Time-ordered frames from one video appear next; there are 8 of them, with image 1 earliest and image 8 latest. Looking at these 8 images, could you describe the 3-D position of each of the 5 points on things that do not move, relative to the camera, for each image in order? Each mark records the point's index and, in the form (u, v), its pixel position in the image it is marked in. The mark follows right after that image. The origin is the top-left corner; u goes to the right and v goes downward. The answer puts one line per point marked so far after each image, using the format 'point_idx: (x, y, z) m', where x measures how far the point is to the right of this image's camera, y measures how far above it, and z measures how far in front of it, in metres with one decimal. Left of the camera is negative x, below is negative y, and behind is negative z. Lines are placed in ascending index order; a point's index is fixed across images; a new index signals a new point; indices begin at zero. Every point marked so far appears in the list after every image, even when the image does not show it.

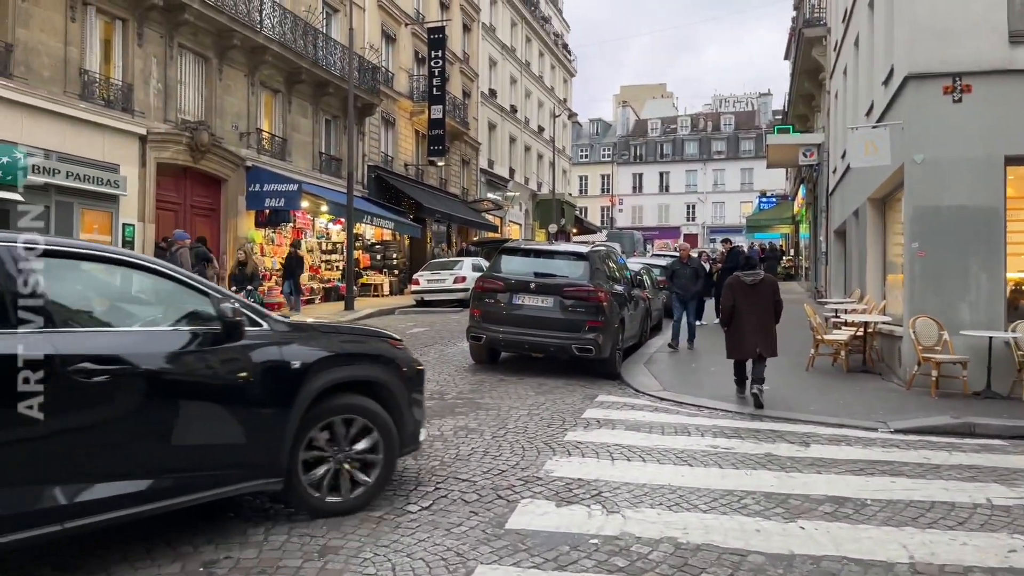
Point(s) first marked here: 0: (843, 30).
0: (+6.8, +5.2, +15.9) m
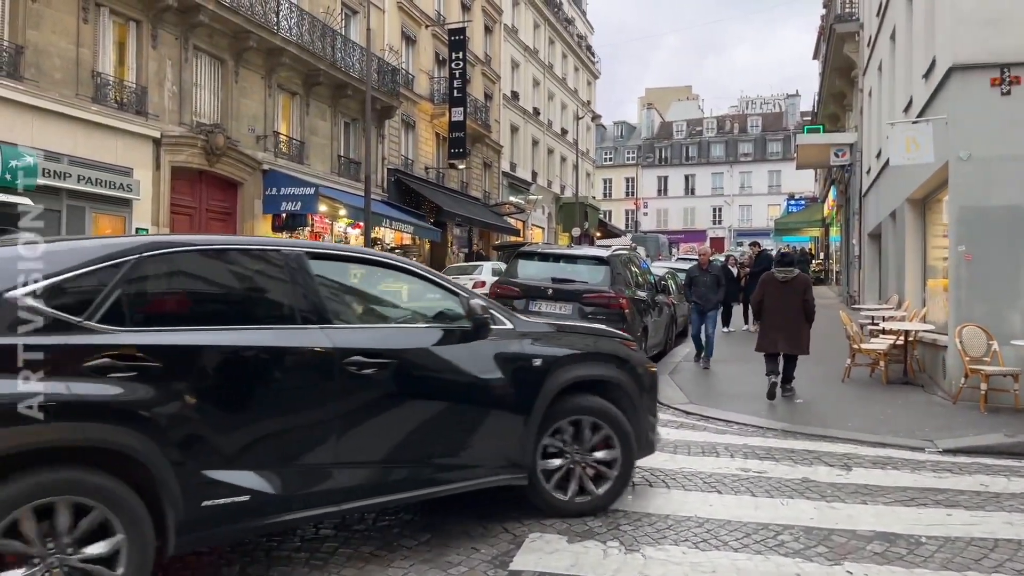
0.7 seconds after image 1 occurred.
0: (+7.1, +5.1, +15.2) m
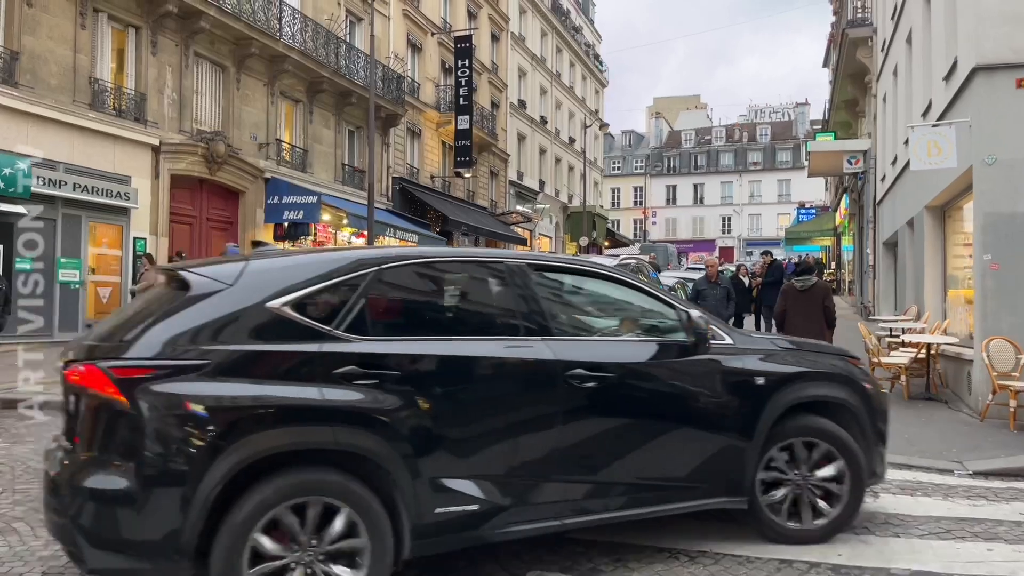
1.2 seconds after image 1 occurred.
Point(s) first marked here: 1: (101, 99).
0: (+7.2, +4.9, +14.9) m
1: (-7.5, +3.4, +14.2) m
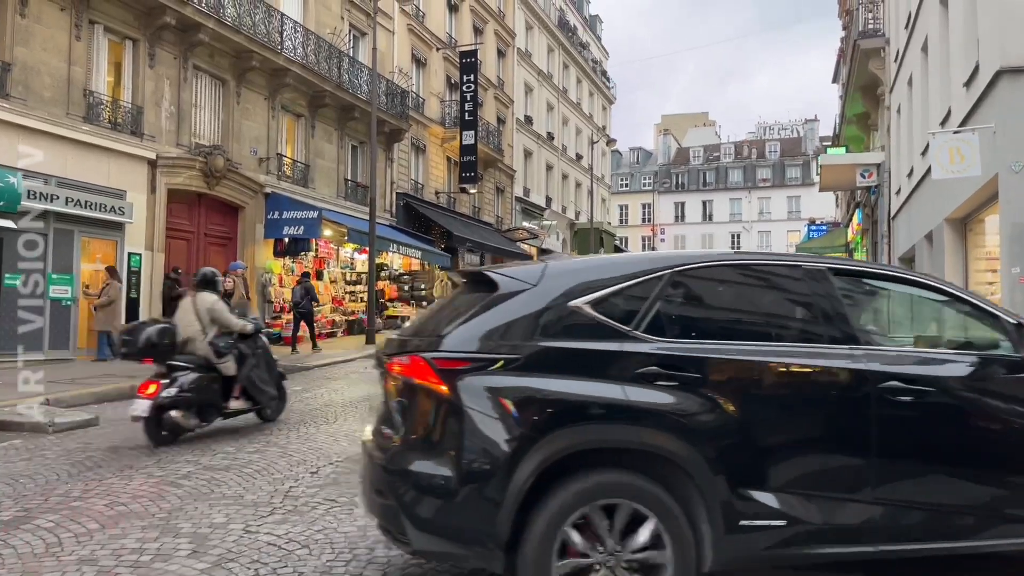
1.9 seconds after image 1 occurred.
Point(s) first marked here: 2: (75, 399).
0: (+7.3, +4.6, +14.5) m
1: (-7.4, +3.1, +13.9) m
2: (-5.2, -1.3, +9.3) m
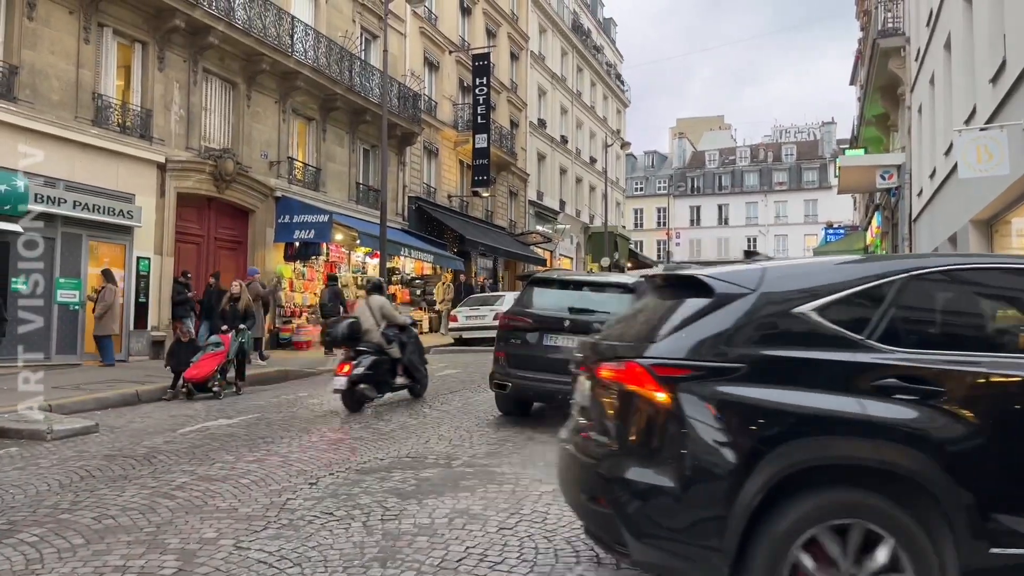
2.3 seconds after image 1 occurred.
0: (+7.5, +4.5, +14.1) m
1: (-7.2, +3.1, +13.9) m
2: (-5.1, -1.4, +9.2) m
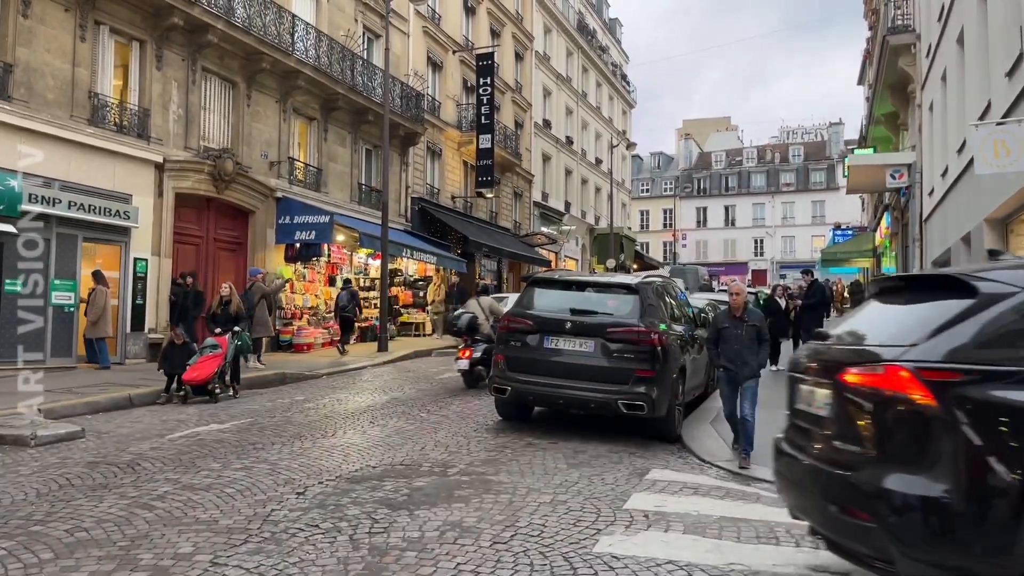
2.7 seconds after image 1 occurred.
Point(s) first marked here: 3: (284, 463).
0: (+7.5, +4.5, +13.8) m
1: (-7.2, +3.0, +13.7) m
2: (-5.1, -1.4, +8.9) m
3: (-1.9, -1.4, +6.4) m
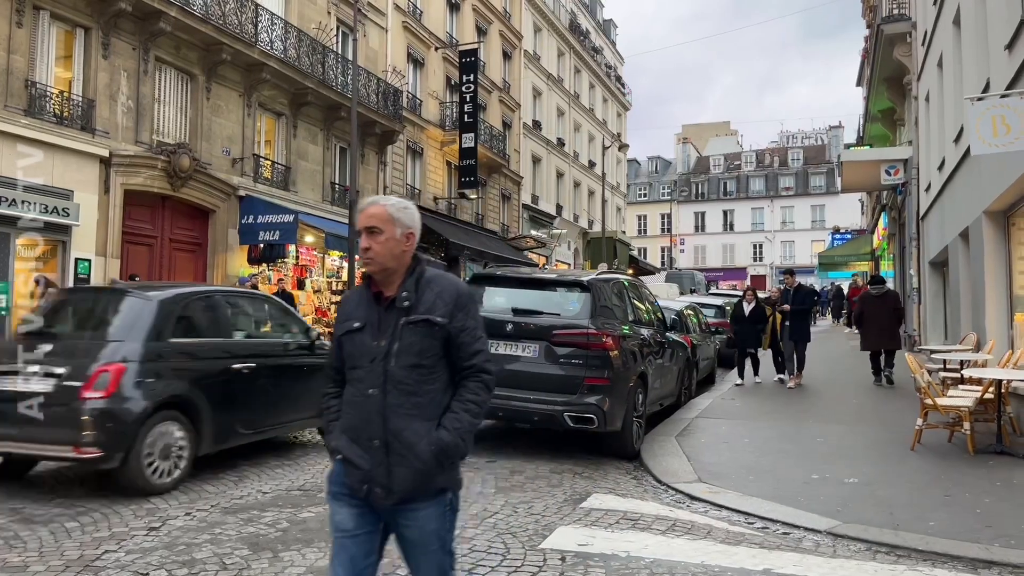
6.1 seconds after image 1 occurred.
0: (+7.0, +4.5, +12.9) m
1: (-7.7, +3.0, +12.8) m
2: (-5.6, -1.4, +8.0) m
3: (-2.4, -1.4, +5.5) m
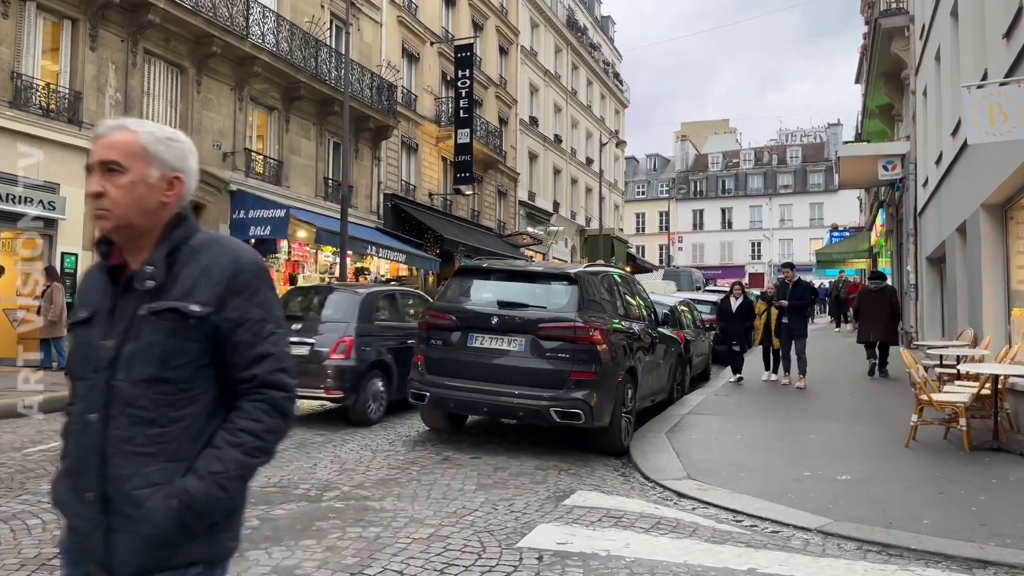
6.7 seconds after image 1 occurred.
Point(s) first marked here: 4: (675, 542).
0: (+6.9, +4.6, +12.7) m
1: (-7.8, +3.1, +12.6) m
2: (-5.8, -1.3, +7.9) m
3: (-2.6, -1.3, +5.3) m
4: (+0.9, -1.4, +4.3) m
